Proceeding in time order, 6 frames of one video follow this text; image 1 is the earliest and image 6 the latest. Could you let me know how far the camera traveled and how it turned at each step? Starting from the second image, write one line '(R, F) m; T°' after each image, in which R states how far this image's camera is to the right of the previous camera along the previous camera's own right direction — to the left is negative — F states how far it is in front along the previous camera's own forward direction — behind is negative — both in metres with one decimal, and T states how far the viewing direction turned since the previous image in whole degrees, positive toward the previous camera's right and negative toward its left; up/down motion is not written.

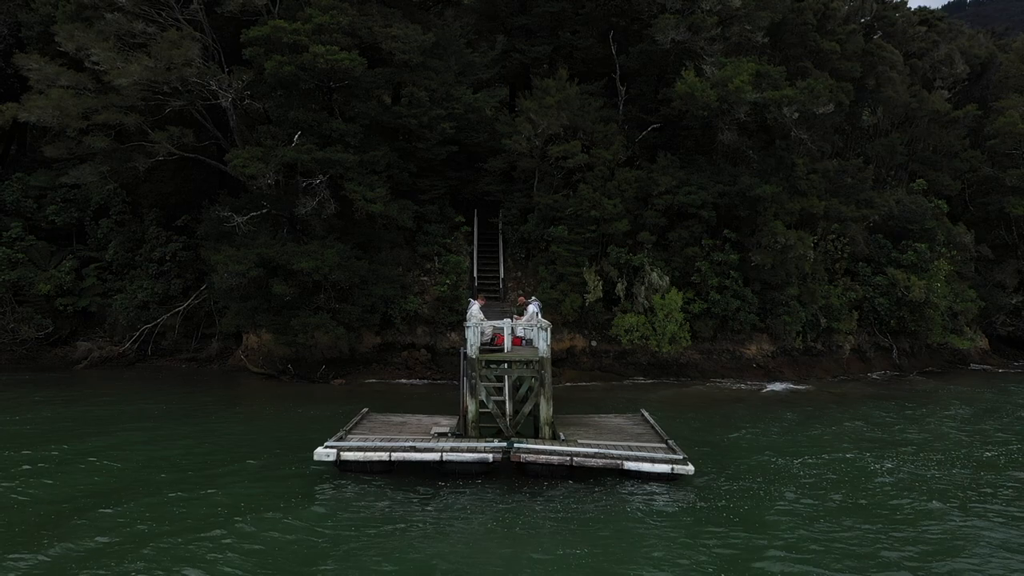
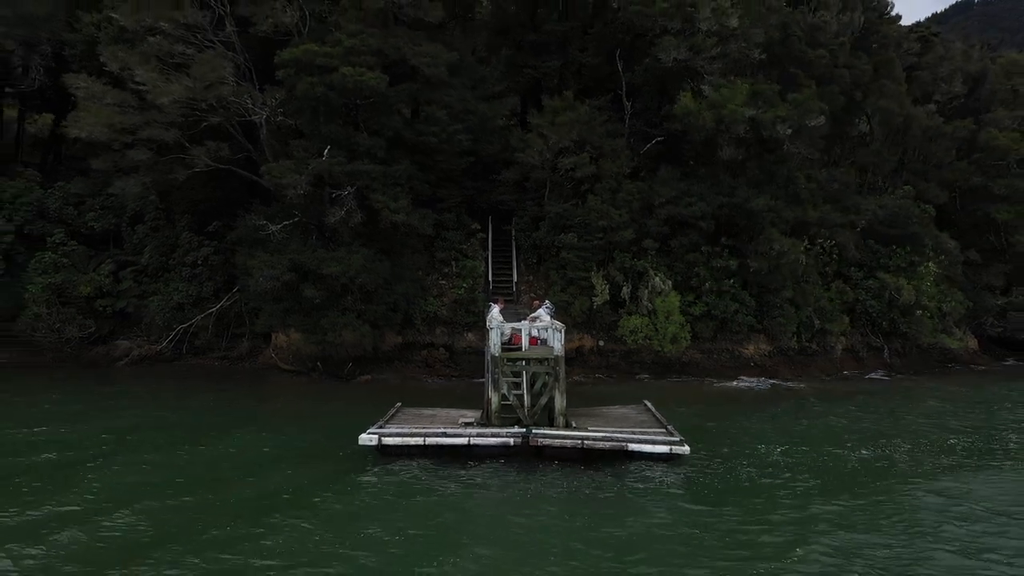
(-0.2, -1.4) m; -1°
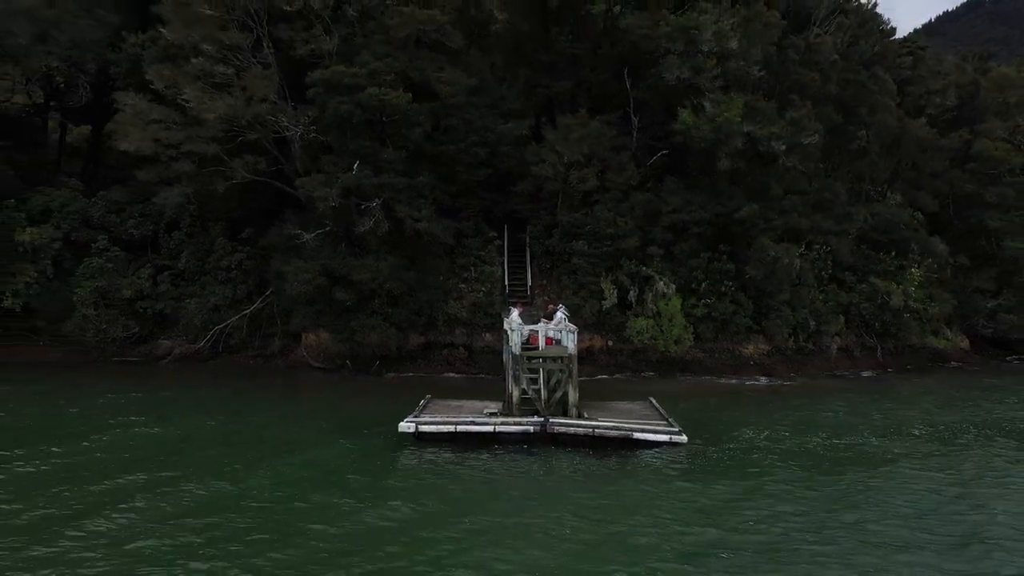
(-0.2, -1.6) m; -1°
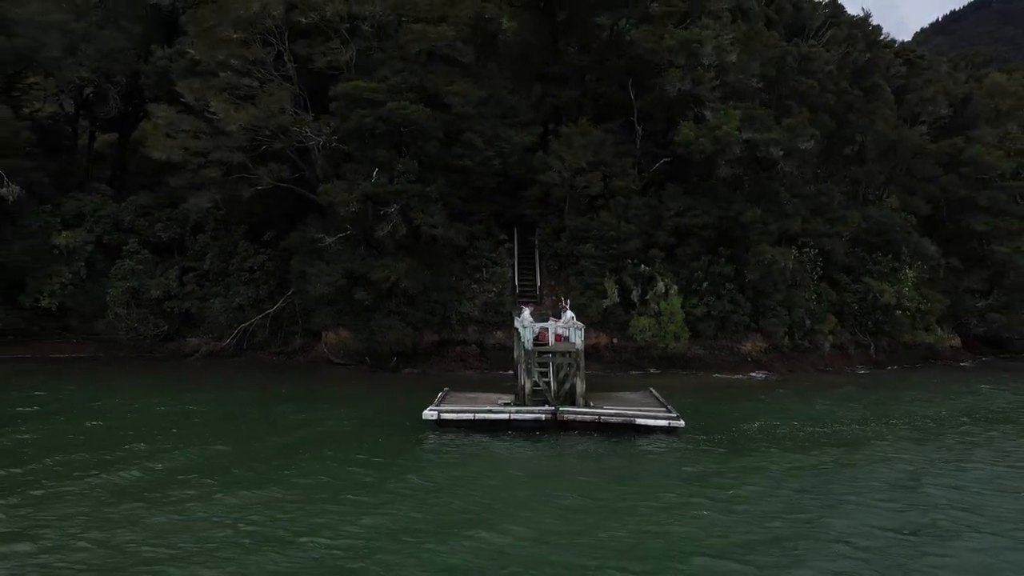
(-0.2, -1.3) m; 0°
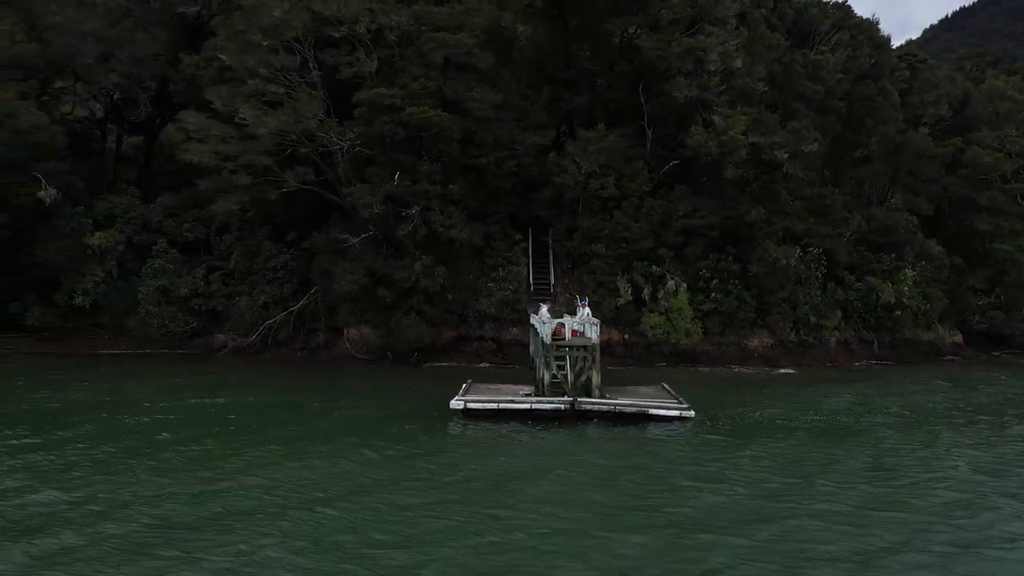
(-0.3, -1.0) m; -1°
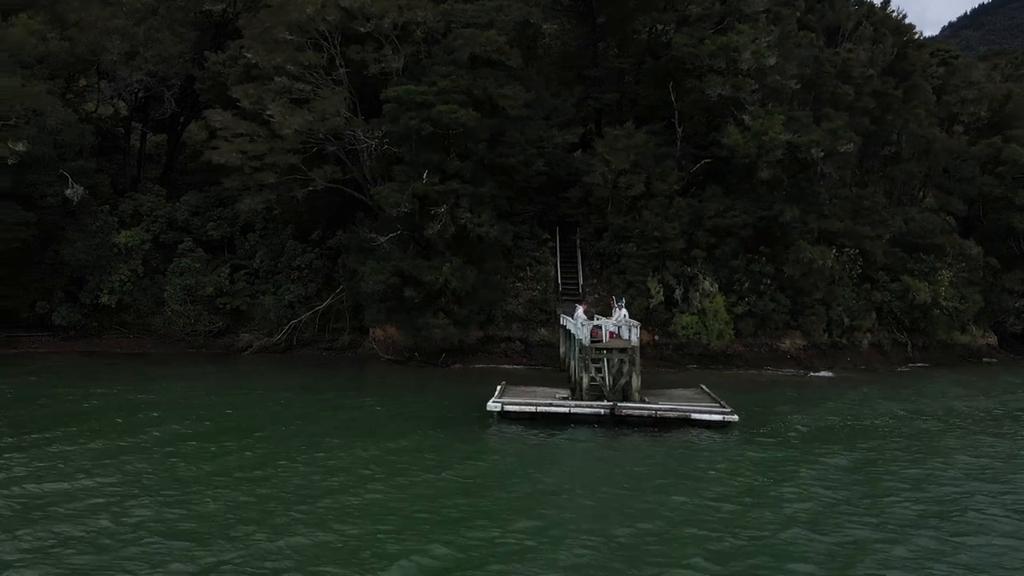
(-0.6, +0.3) m; -1°
